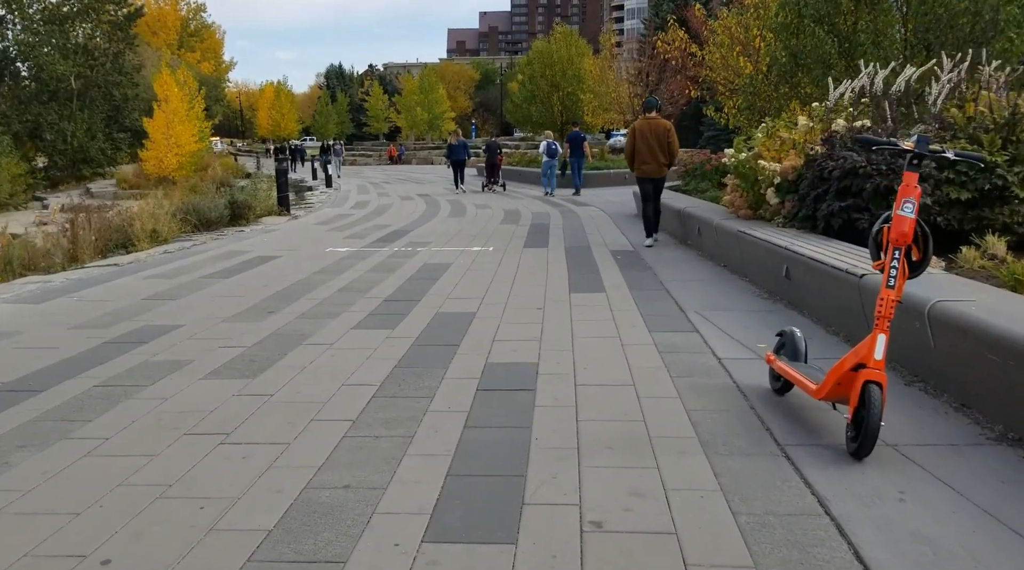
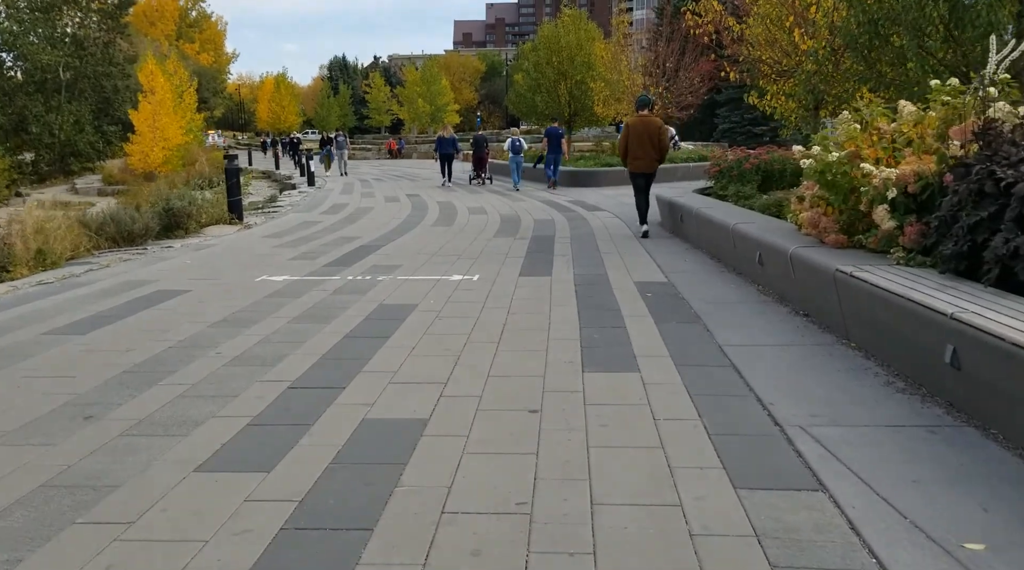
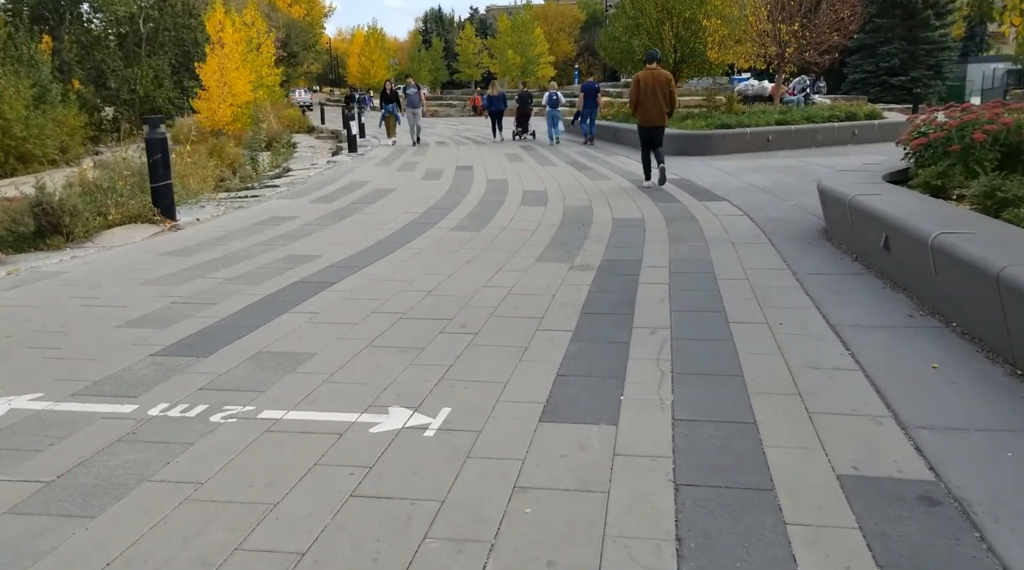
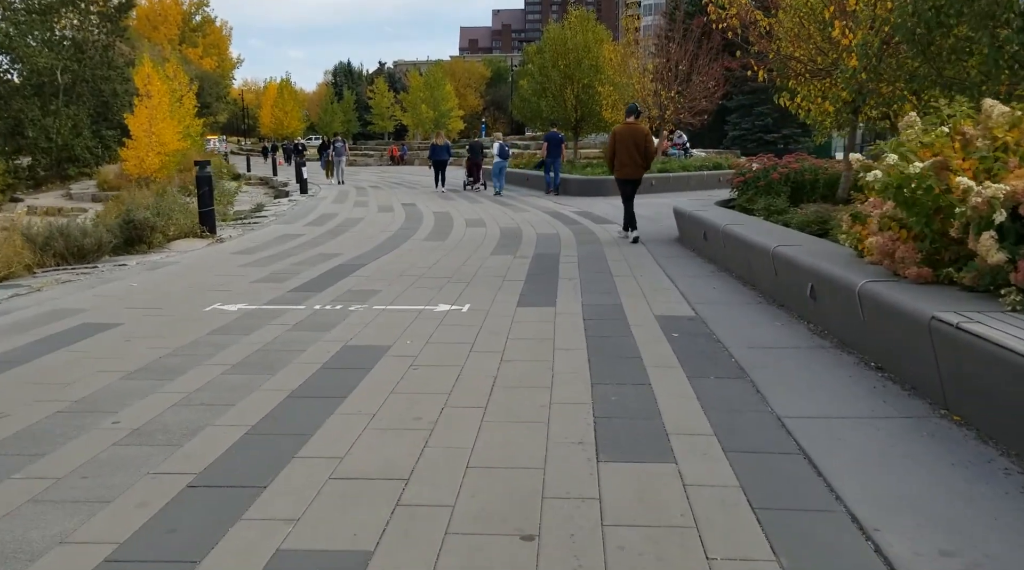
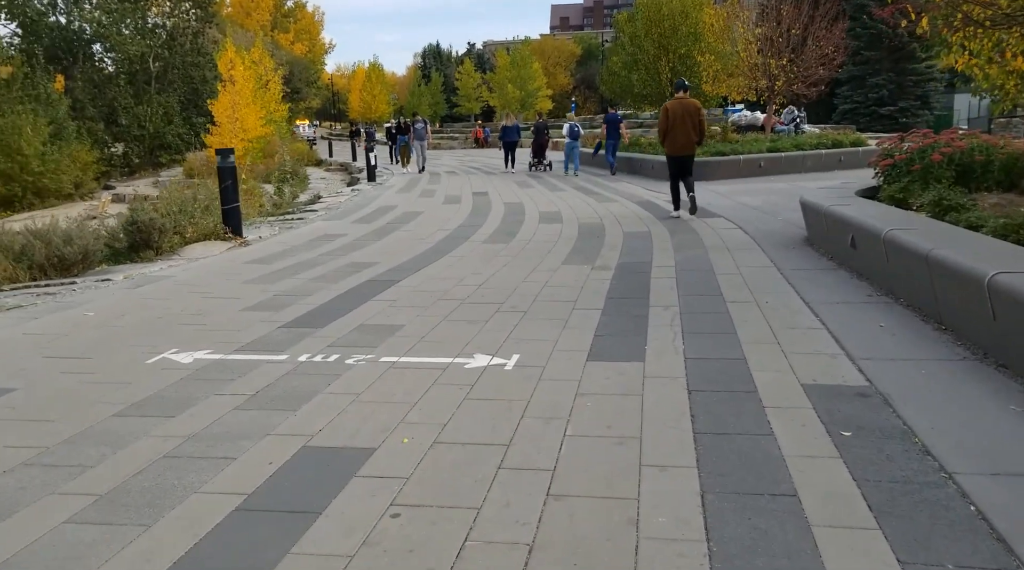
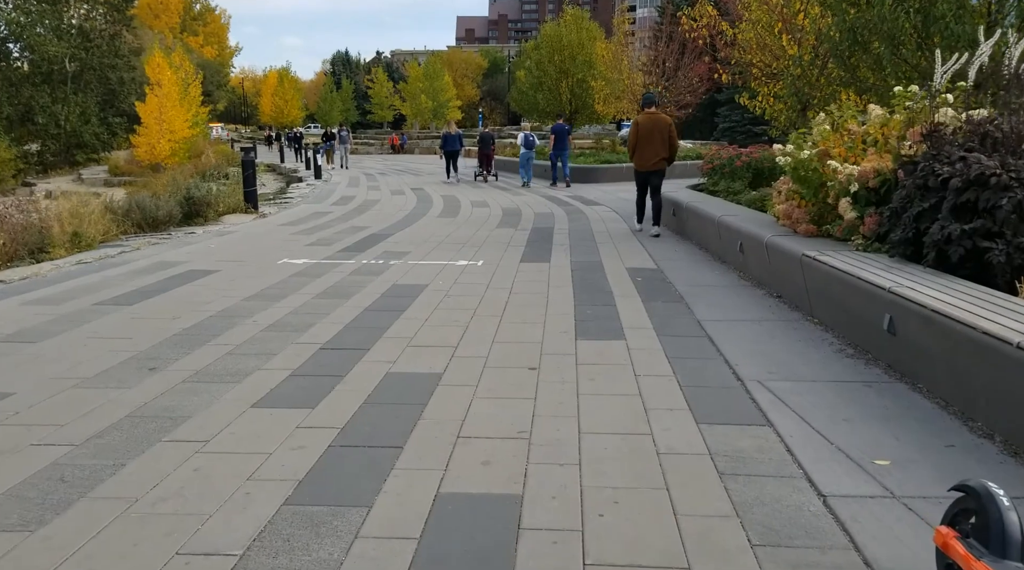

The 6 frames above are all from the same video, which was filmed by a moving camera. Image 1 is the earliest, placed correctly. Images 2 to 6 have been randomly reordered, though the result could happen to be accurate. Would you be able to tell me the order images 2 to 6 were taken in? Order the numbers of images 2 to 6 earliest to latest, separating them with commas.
6, 2, 4, 5, 3
